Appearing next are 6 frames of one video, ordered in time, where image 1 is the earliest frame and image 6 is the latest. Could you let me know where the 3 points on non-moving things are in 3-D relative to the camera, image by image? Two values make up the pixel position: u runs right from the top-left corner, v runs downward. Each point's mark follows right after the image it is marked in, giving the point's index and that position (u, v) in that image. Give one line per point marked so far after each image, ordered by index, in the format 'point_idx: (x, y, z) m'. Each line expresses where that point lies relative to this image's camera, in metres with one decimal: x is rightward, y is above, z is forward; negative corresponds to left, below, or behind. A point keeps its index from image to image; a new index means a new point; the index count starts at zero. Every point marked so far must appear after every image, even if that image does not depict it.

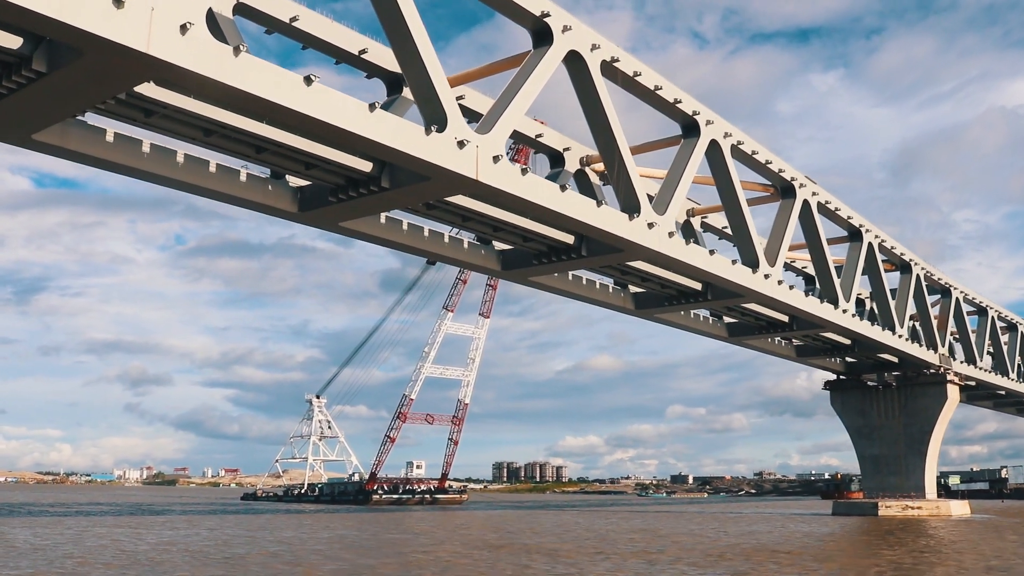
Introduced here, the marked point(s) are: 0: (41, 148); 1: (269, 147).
0: (-9.0, +2.7, +17.9) m
1: (-4.9, +2.9, +19.0) m
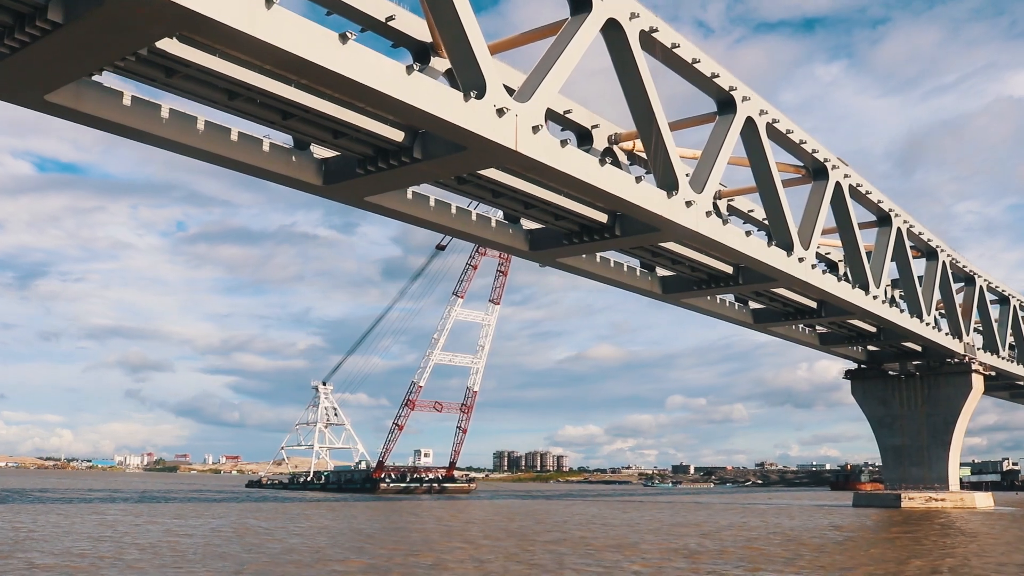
0: (-8.2, +3.2, +16.7) m
1: (-4.0, +3.3, +17.8) m
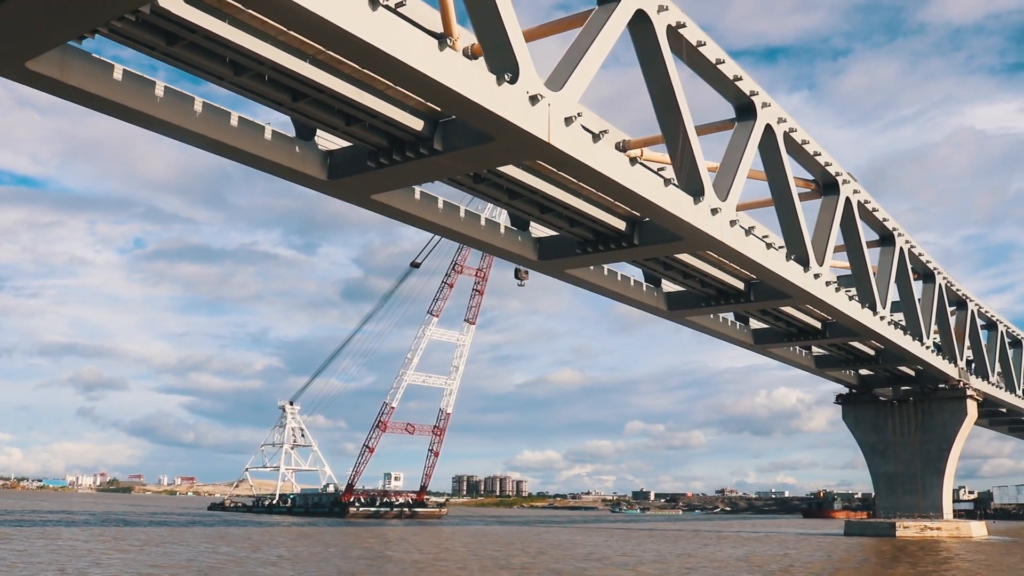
0: (-7.5, +3.2, +14.7) m
1: (-3.4, +3.3, +15.9) m
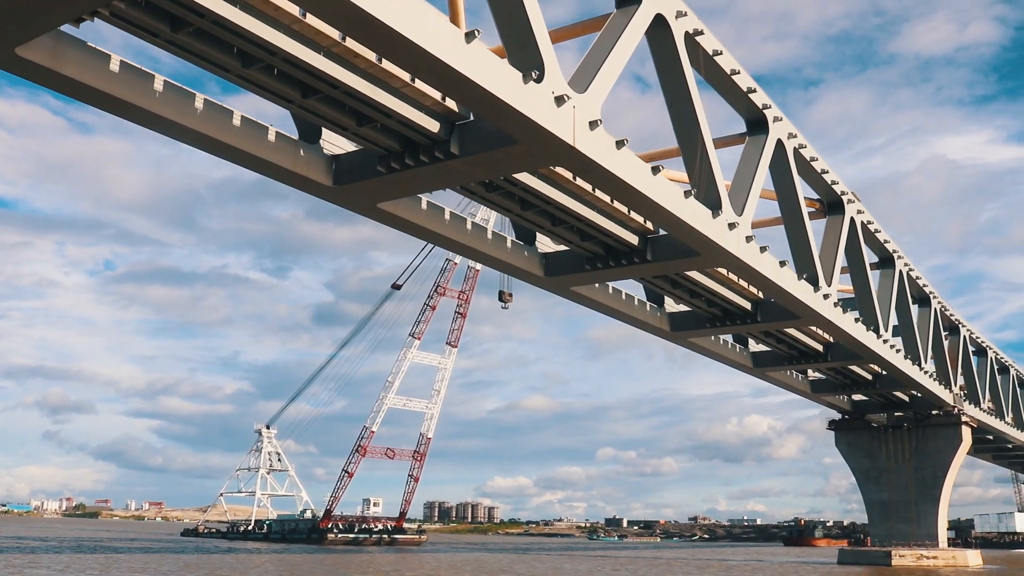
0: (-7.1, +3.2, +13.5) m
1: (-3.0, +3.2, +14.9) m
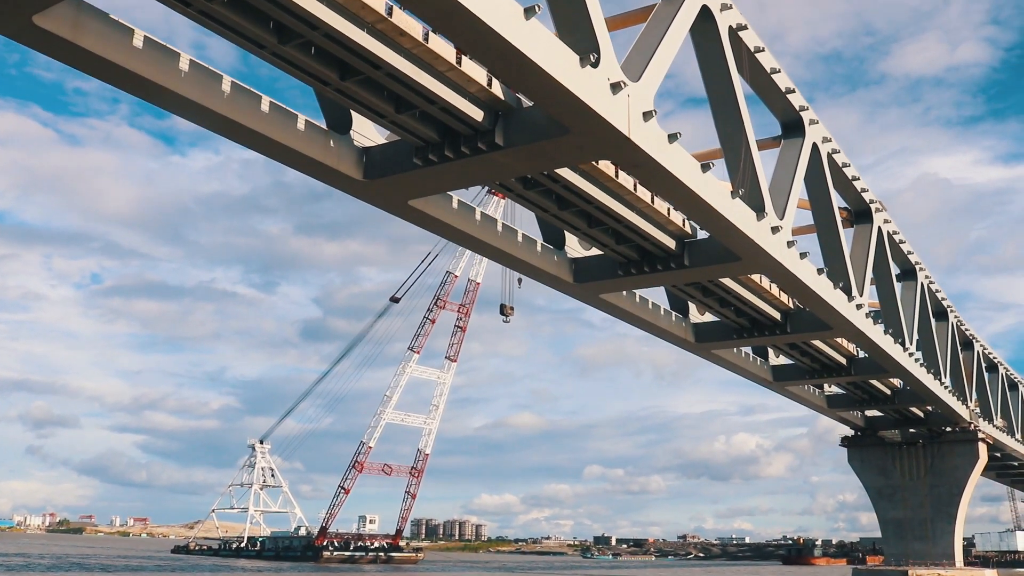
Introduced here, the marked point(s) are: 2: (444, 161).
0: (-6.2, +3.2, +12.3) m
1: (-2.1, +3.2, +13.7) m
2: (-1.2, +2.2, +16.3) m
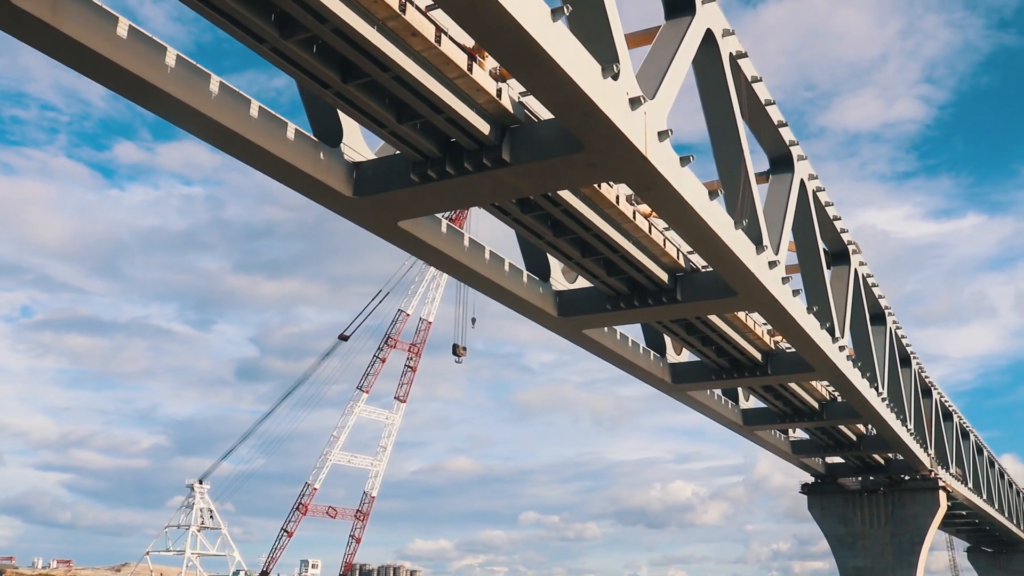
0: (-5.9, +3.1, +11.0) m
1: (-1.9, +2.9, +12.7) m
2: (-1.1, +1.8, +15.2) m
